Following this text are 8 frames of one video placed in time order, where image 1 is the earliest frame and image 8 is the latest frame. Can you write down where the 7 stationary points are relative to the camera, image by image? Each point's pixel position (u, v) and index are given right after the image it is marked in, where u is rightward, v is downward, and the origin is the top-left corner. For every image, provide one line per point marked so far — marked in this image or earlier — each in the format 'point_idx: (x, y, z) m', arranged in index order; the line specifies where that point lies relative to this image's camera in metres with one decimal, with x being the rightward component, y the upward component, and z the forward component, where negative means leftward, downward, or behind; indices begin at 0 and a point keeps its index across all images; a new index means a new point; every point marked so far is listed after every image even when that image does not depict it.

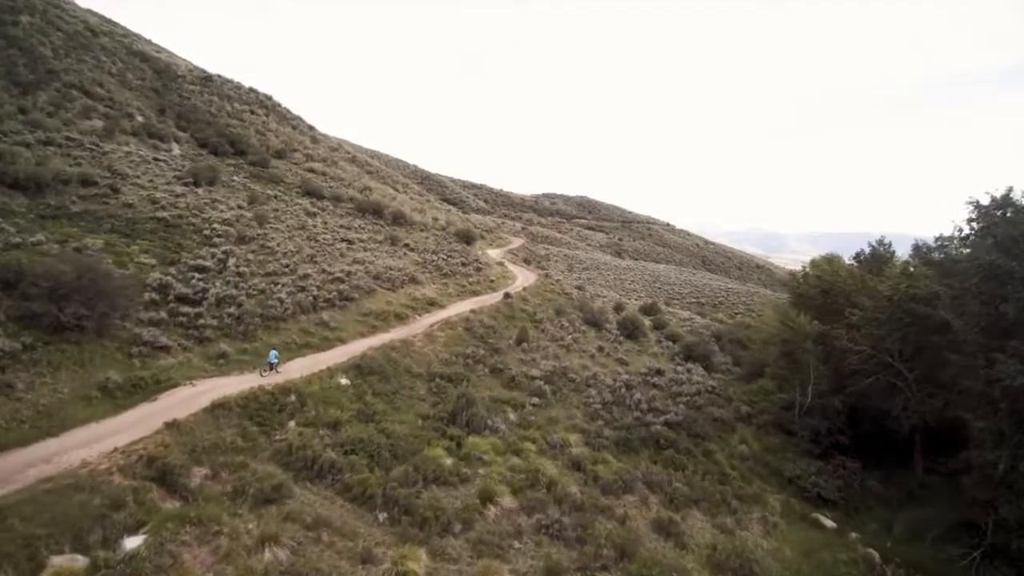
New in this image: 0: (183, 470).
0: (-10.3, -5.7, +17.1) m
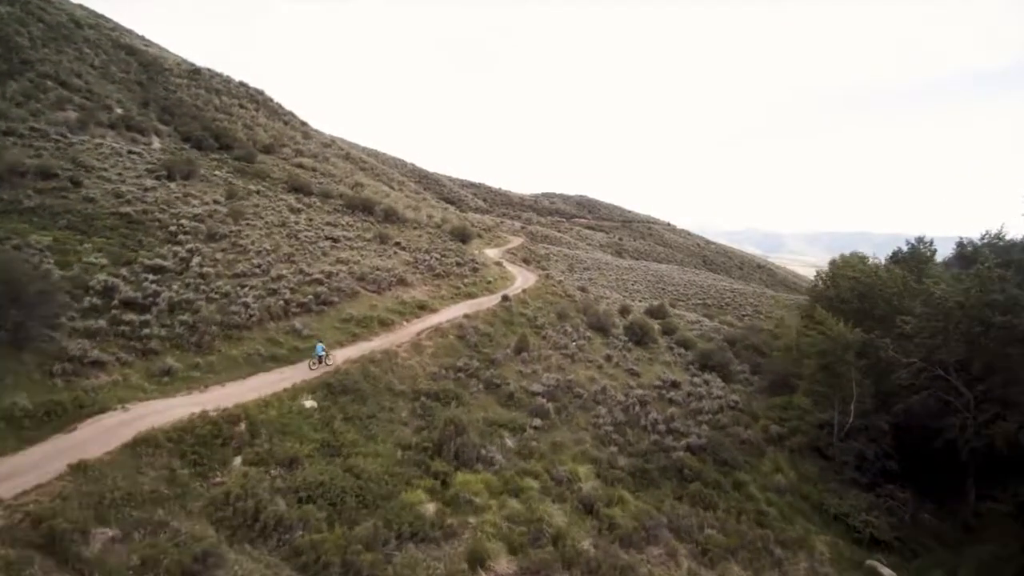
0: (-10.4, -5.9, +13.1) m
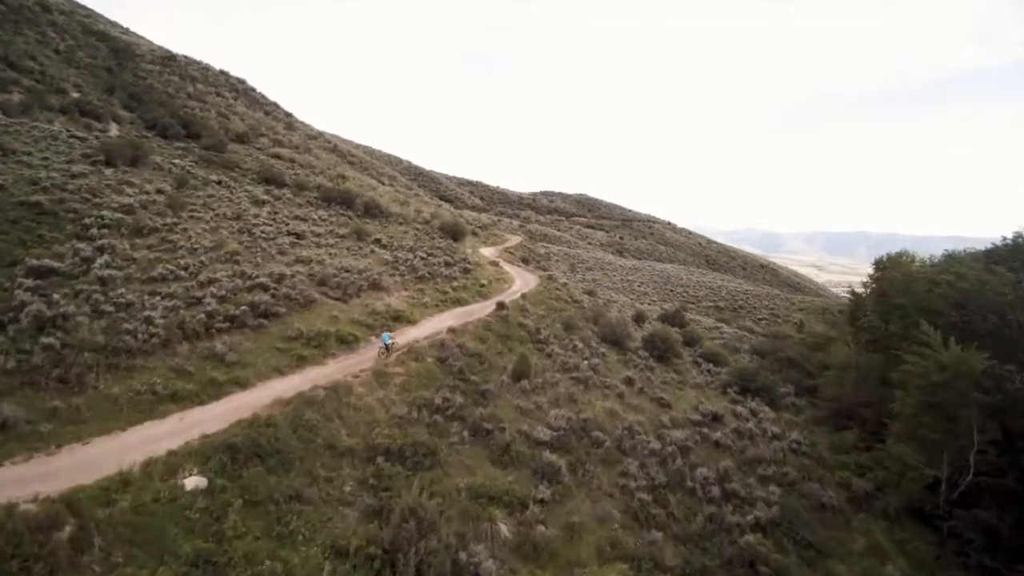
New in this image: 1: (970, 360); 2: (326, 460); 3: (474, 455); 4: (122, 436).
0: (-10.5, -6.2, +5.9) m
1: (+16.3, -2.6, +19.5) m
2: (-5.3, -4.9, +15.6) m
3: (-1.3, -5.5, +18.0) m
4: (-11.6, -4.4, +16.0) m
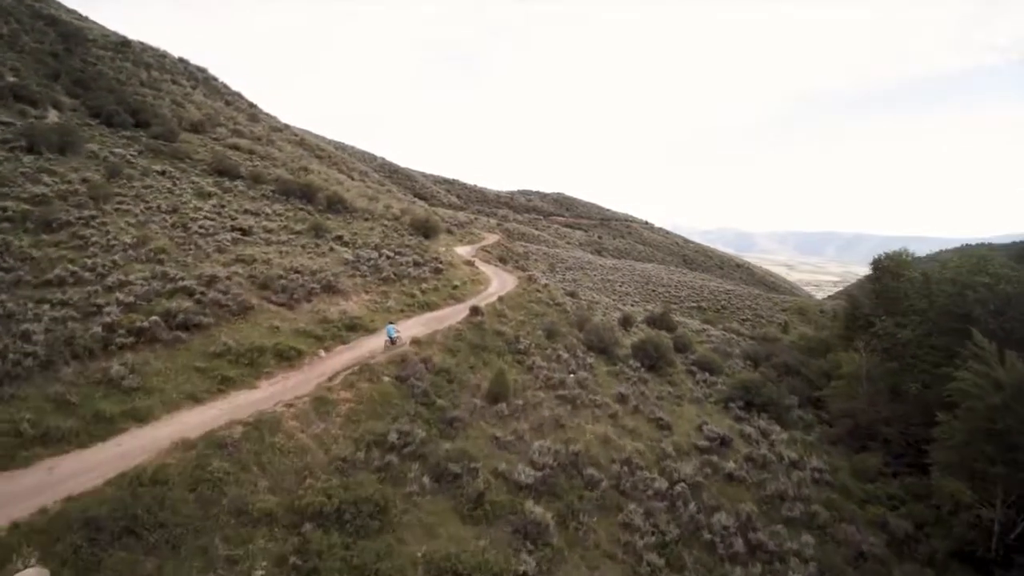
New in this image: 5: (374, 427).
0: (-10.6, -6.4, +1.5) m
1: (+15.6, -2.7, +16.2) m
2: (-5.9, -5.1, +11.5) m
3: (-1.9, -5.7, +14.1) m
4: (-12.2, -4.6, +11.6) m
5: (-4.2, -4.2, +16.5) m
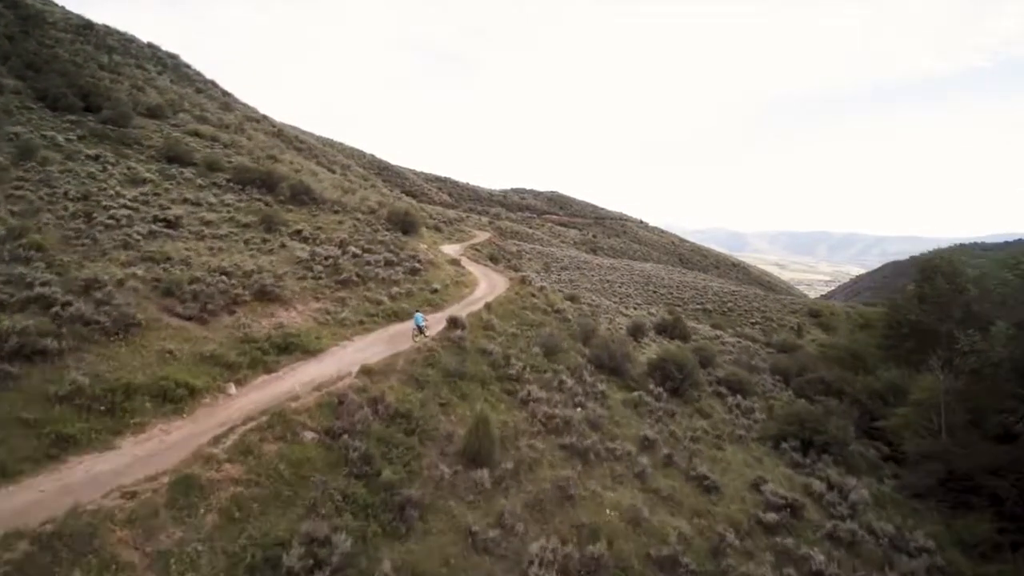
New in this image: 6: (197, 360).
0: (-10.8, -6.7, -4.8) m
1: (+15.3, -2.9, +10.2) m
2: (-6.2, -5.4, +5.1) m
3: (-2.2, -5.9, +7.8) m
4: (-12.5, -4.9, +5.2) m
5: (-4.5, -4.4, +10.2) m
6: (-9.5, -2.1, +16.5) m
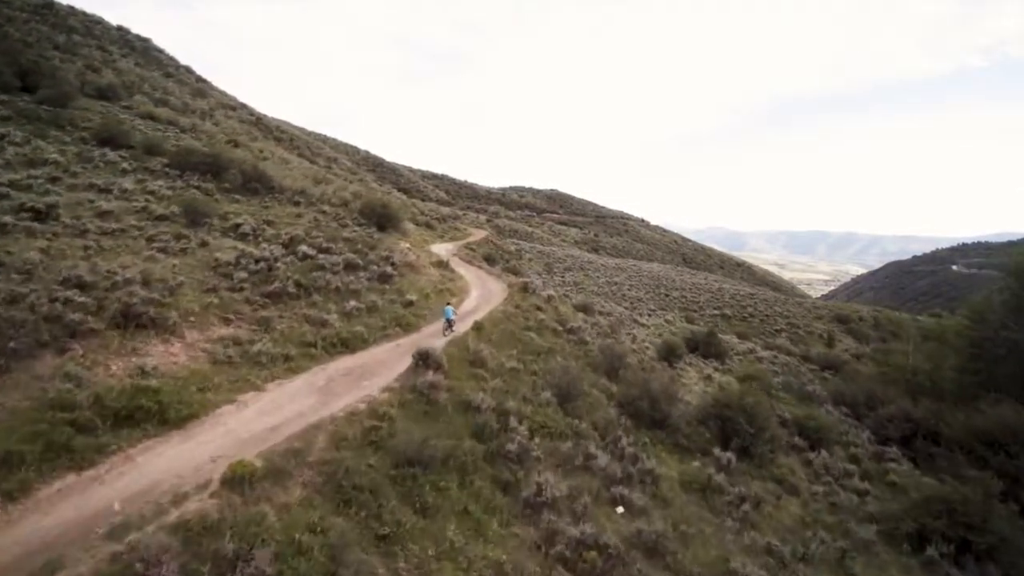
0: (-10.7, -7.3, -12.3) m
1: (+15.3, -3.5, +2.7) m
2: (-6.1, -6.0, -2.3) m
3: (-2.2, -6.5, +0.3) m
4: (-12.5, -5.5, -2.3) m
5: (-4.5, -5.0, +2.7) m
6: (-9.5, -2.7, +9.0) m
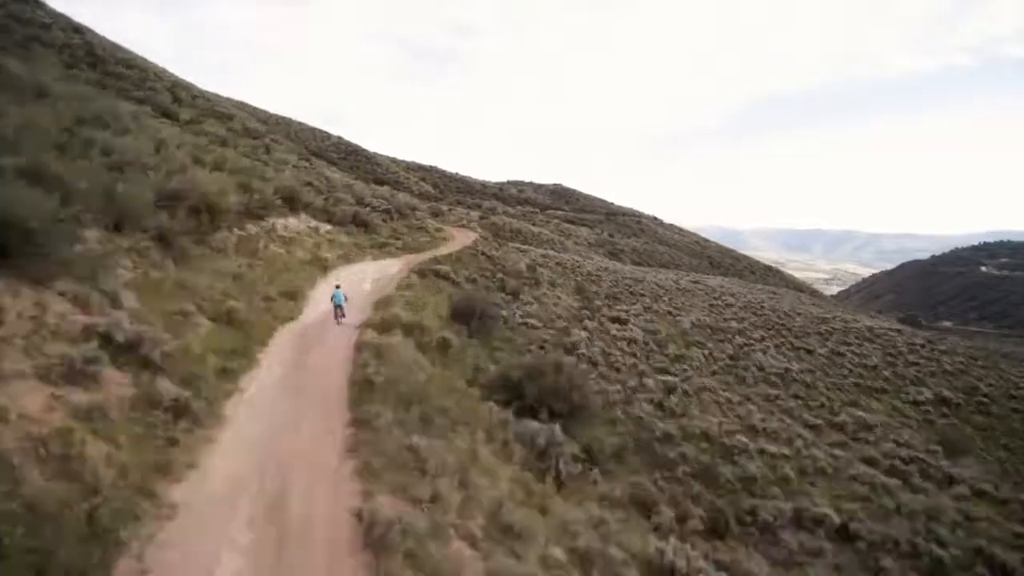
0: (-9.6, -11.5, -48.3) m
1: (+16.3, -7.6, -33.1) m
2: (-5.0, -10.1, -38.3) m
3: (-1.1, -10.6, -35.6) m
4: (-11.4, -9.6, -38.3) m
5: (-3.4, -9.1, -33.2) m
6: (-8.5, -6.8, -27.0) m
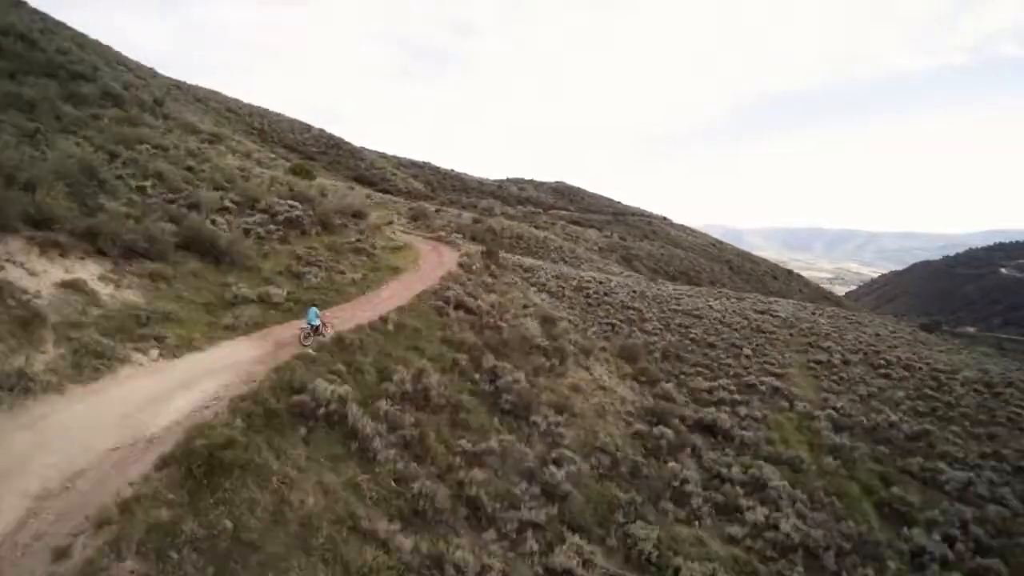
0: (-9.6, -14.8, -66.9) m
1: (+16.4, -10.8, -51.7) m
2: (-5.0, -13.4, -56.9) m
3: (-1.1, -13.9, -54.2) m
4: (-11.3, -12.9, -56.9) m
5: (-3.4, -12.4, -51.8) m
6: (-8.4, -10.1, -45.6) m
